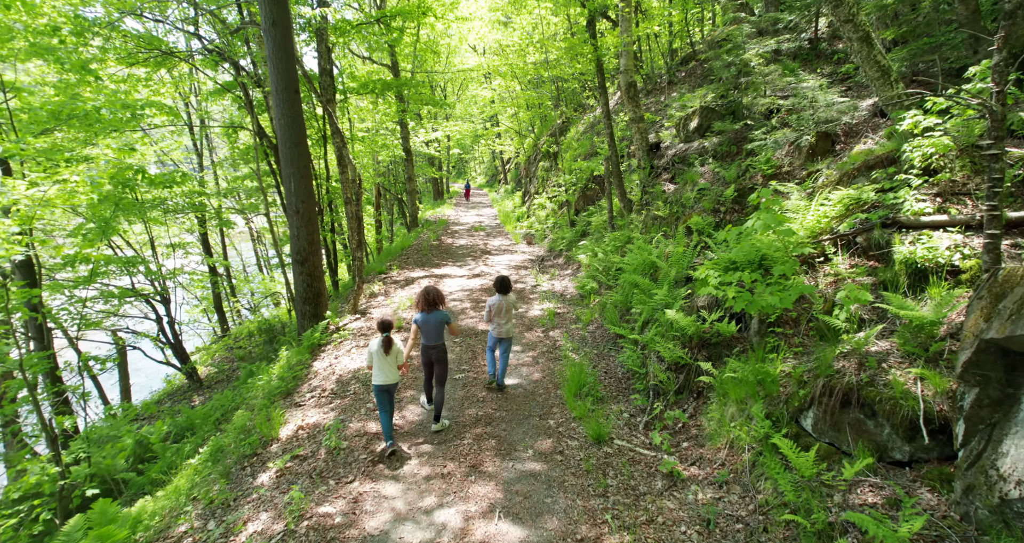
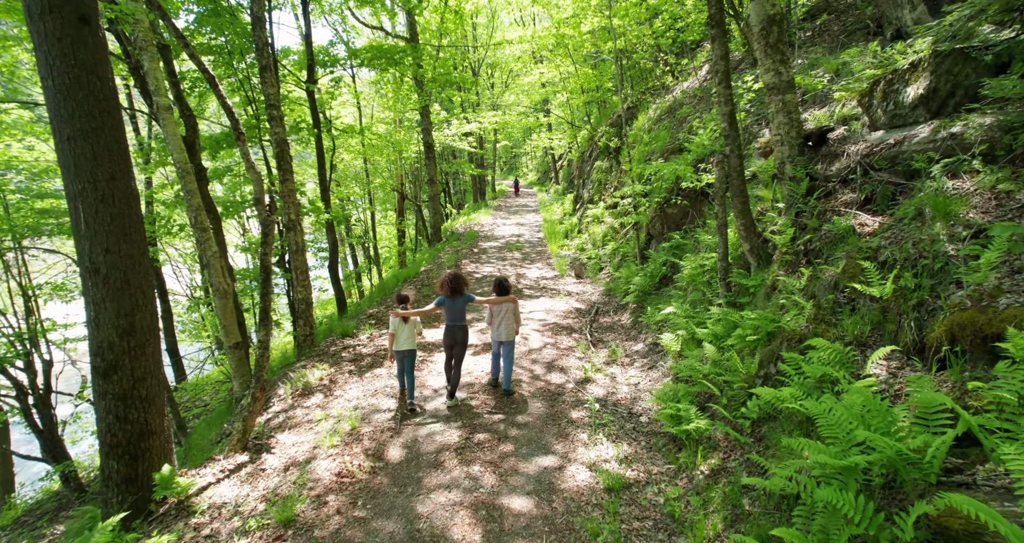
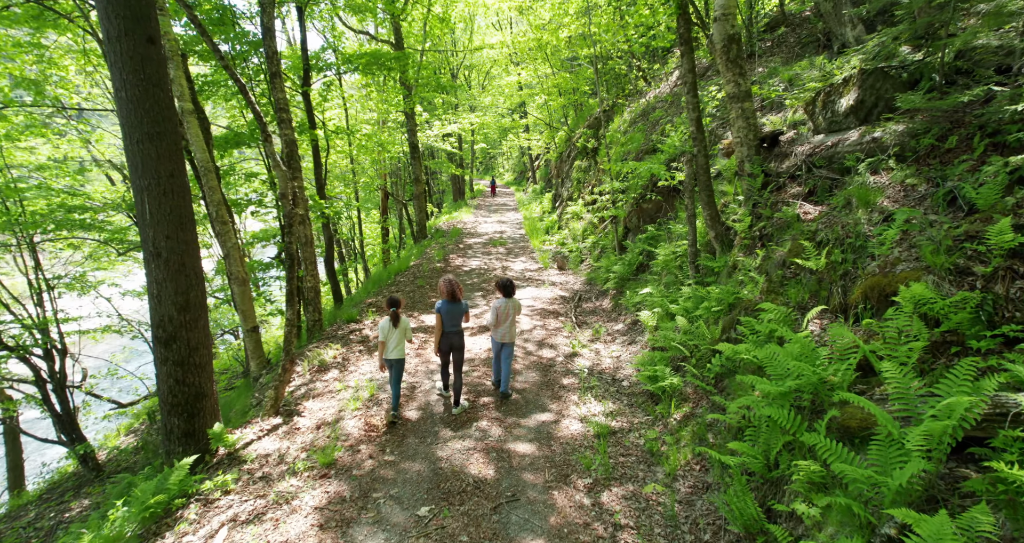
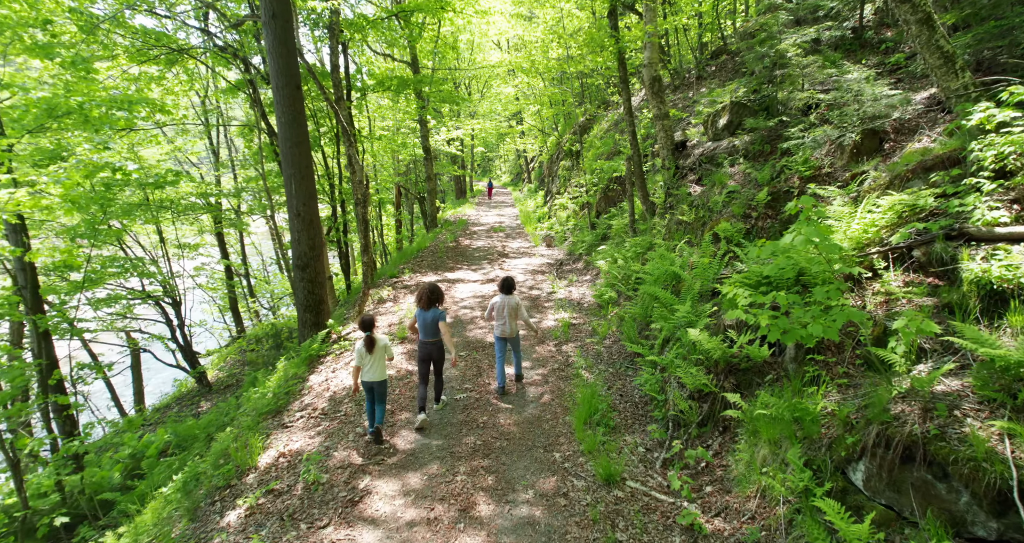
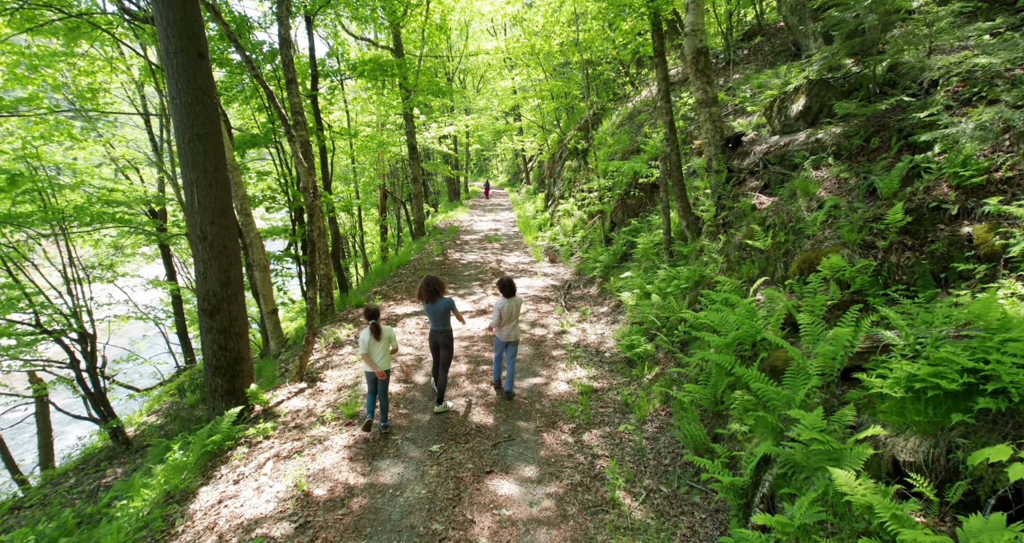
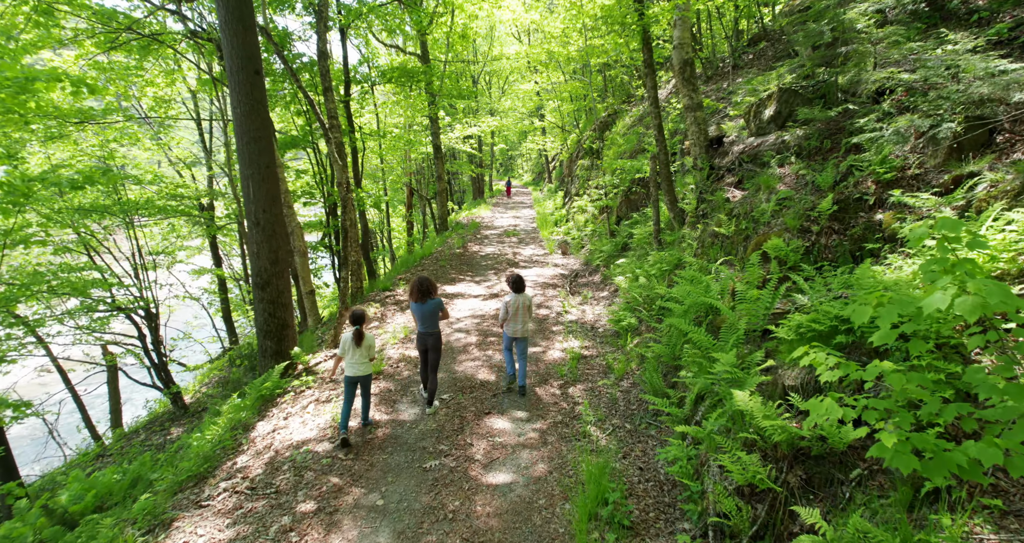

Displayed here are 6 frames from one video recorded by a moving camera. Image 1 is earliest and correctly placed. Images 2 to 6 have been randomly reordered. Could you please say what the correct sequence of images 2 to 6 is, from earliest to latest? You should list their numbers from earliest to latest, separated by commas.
4, 6, 5, 3, 2
